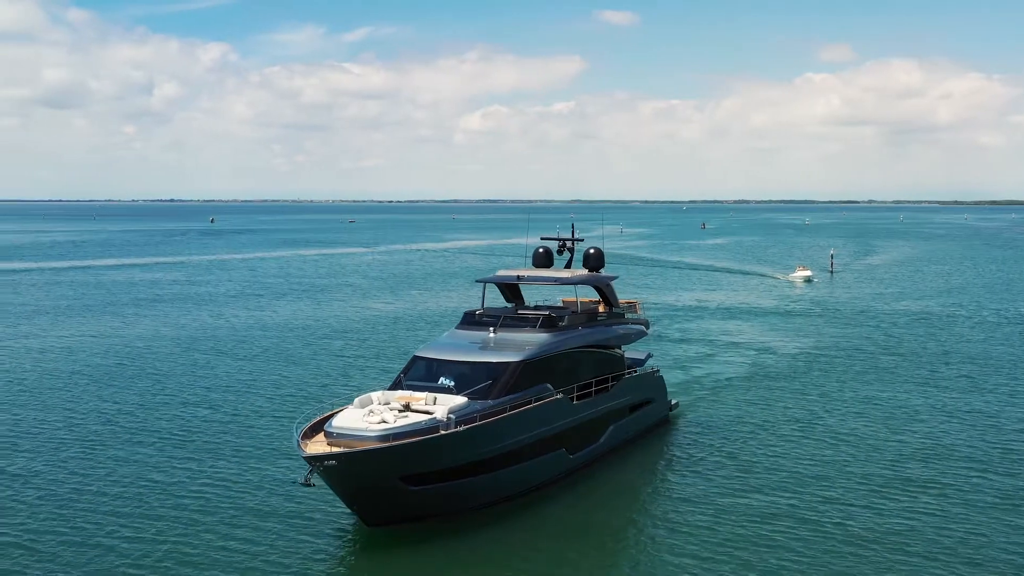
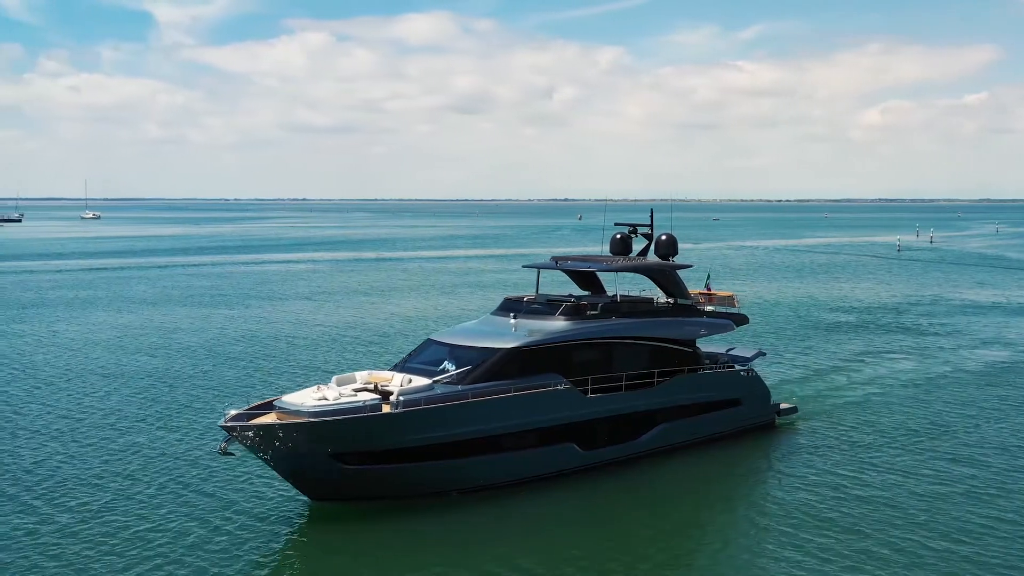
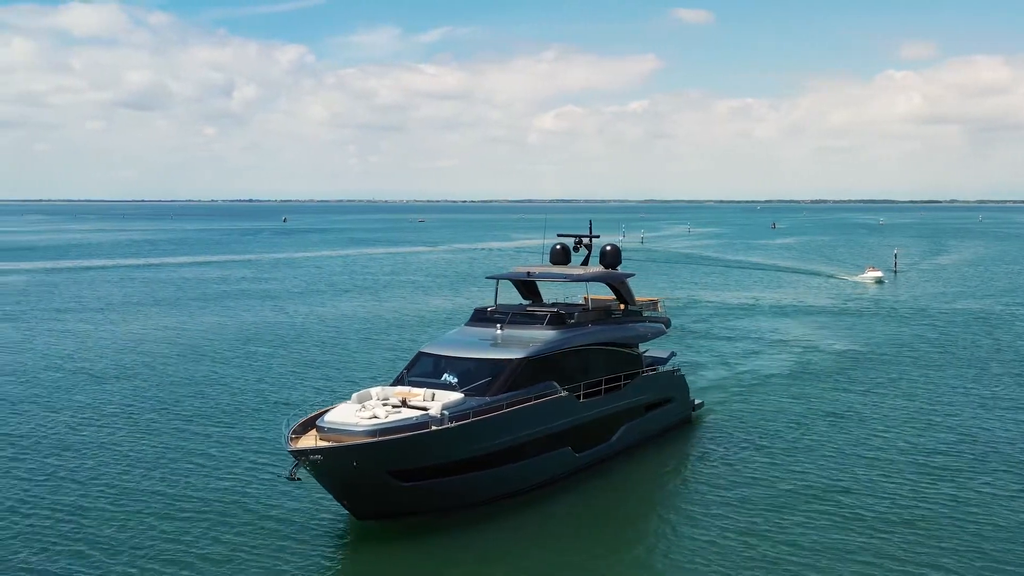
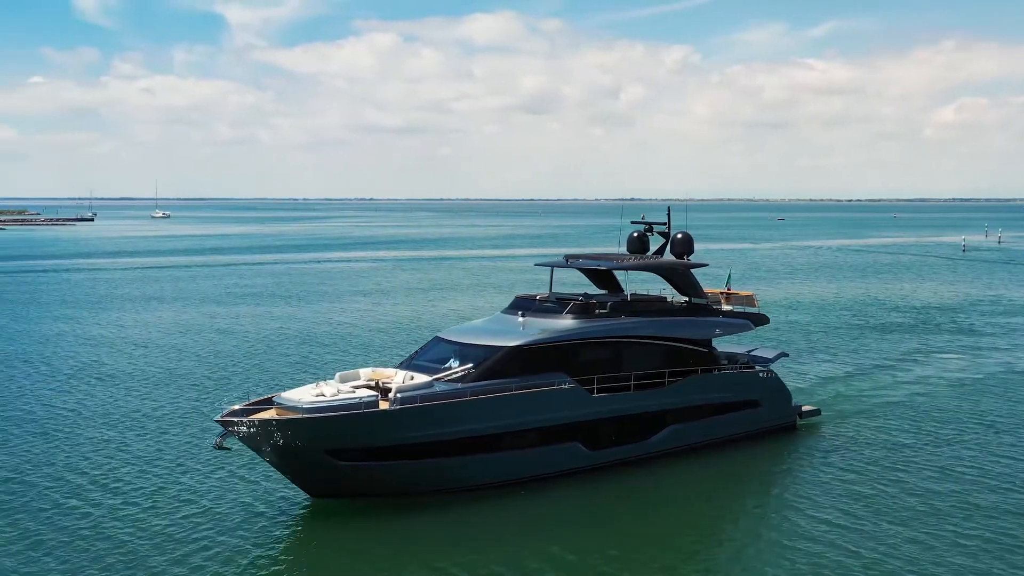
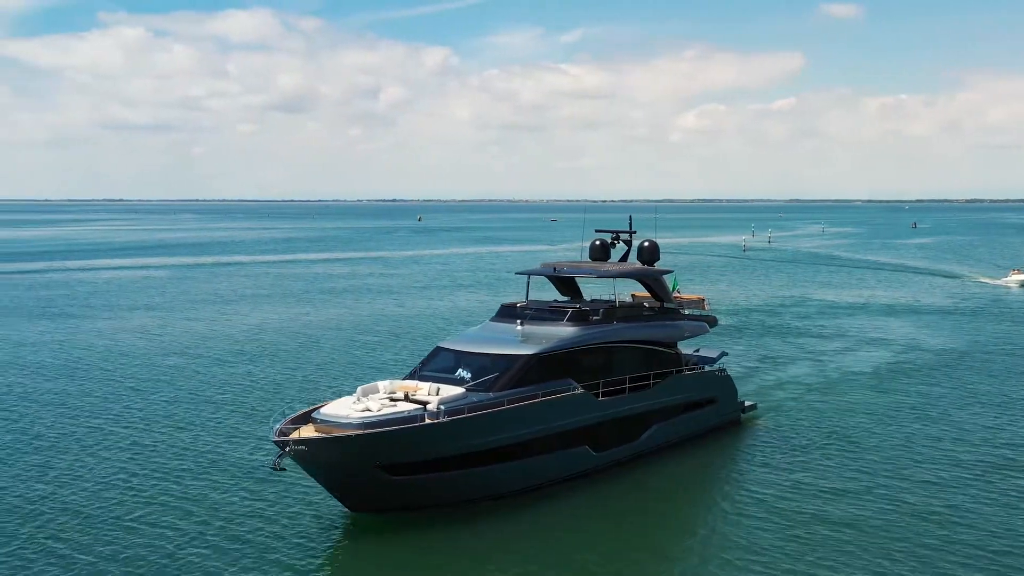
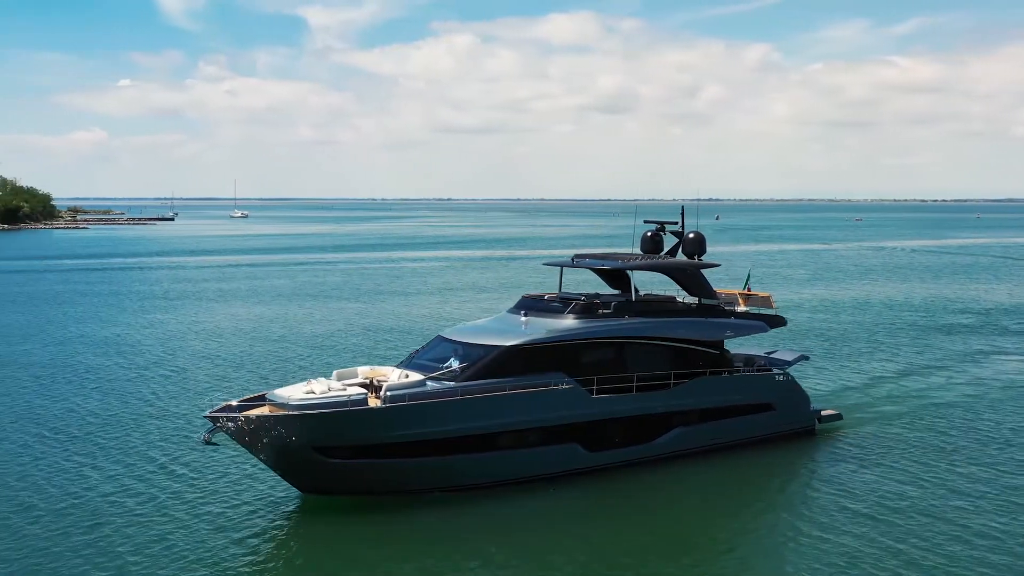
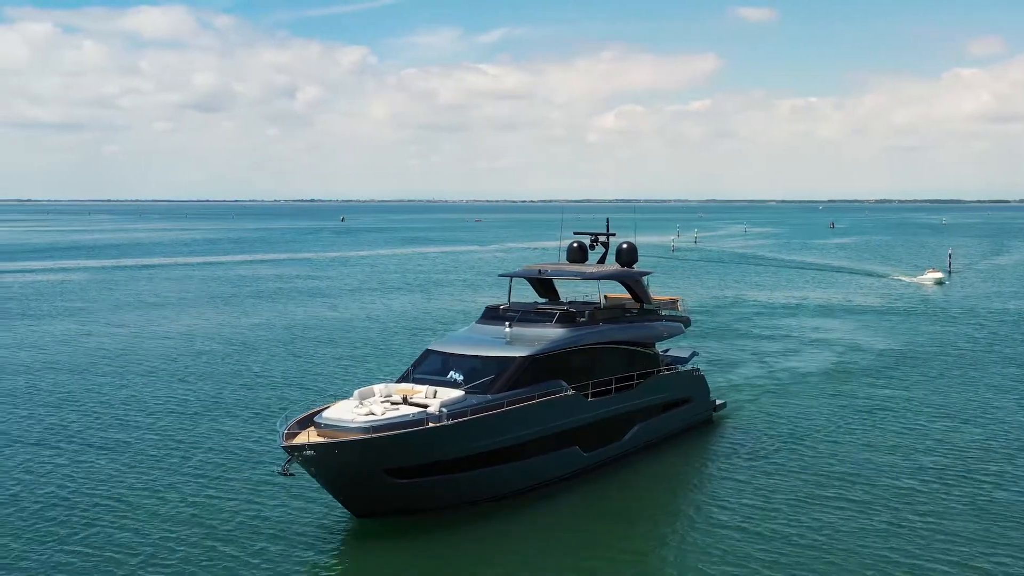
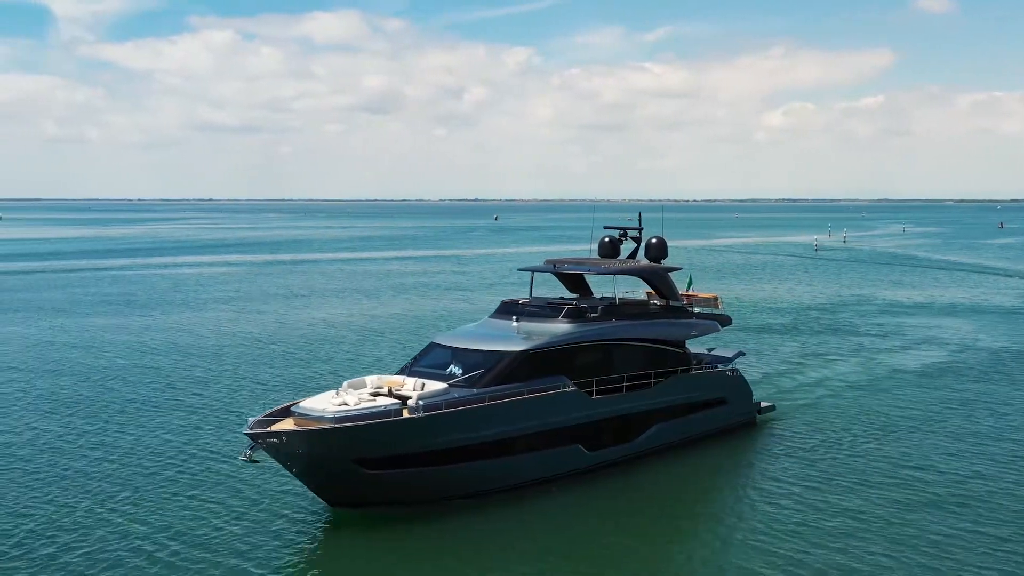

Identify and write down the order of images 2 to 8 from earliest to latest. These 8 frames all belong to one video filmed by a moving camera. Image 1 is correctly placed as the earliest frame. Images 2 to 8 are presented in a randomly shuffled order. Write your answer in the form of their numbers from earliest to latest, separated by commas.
3, 7, 5, 8, 2, 4, 6
